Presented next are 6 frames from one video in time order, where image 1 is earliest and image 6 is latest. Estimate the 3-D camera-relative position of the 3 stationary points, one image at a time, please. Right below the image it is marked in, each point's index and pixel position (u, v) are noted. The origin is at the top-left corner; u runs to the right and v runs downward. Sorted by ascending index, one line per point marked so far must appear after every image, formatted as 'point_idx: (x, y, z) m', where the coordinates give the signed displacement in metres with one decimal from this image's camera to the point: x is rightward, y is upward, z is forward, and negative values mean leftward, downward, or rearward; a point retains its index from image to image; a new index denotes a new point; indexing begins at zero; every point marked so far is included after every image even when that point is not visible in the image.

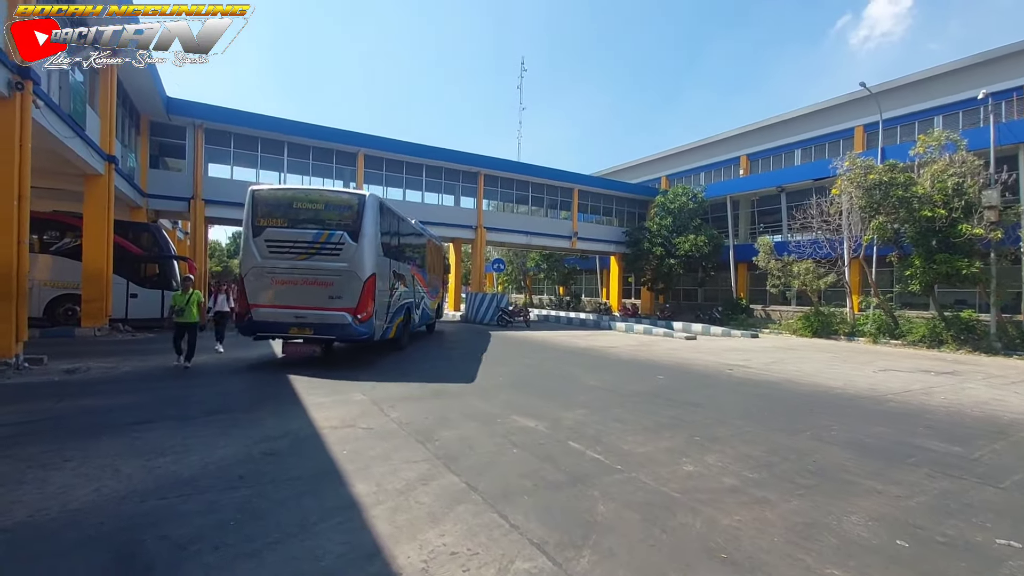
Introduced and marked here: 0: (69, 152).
0: (-10.1, +3.1, +11.5) m
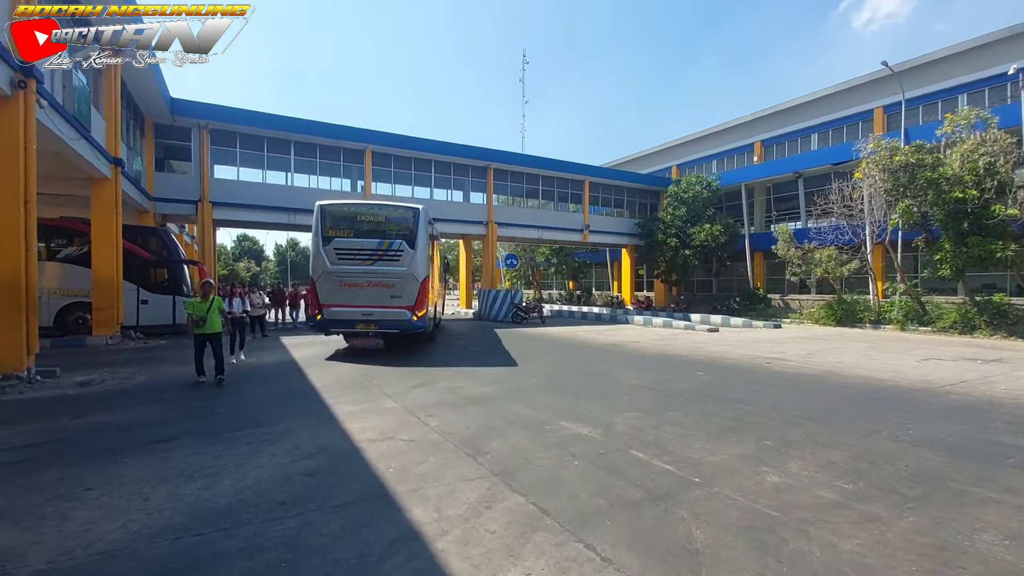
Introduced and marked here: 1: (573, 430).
0: (-9.6, +2.9, +11.1) m
1: (+0.7, -1.6, +5.6) m
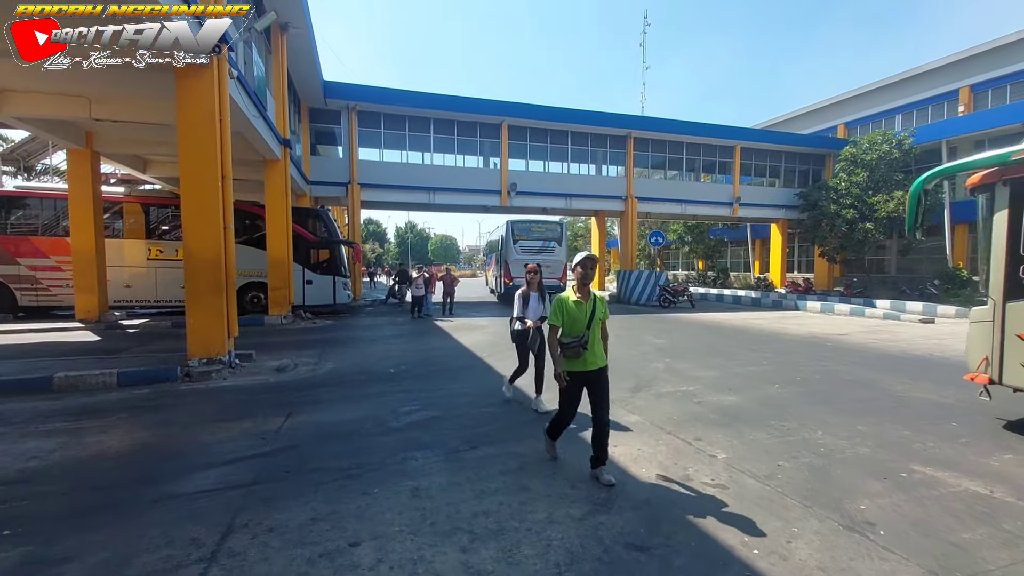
0: (-5.7, +3.3, +11.0) m
1: (+3.3, -1.5, +3.7) m
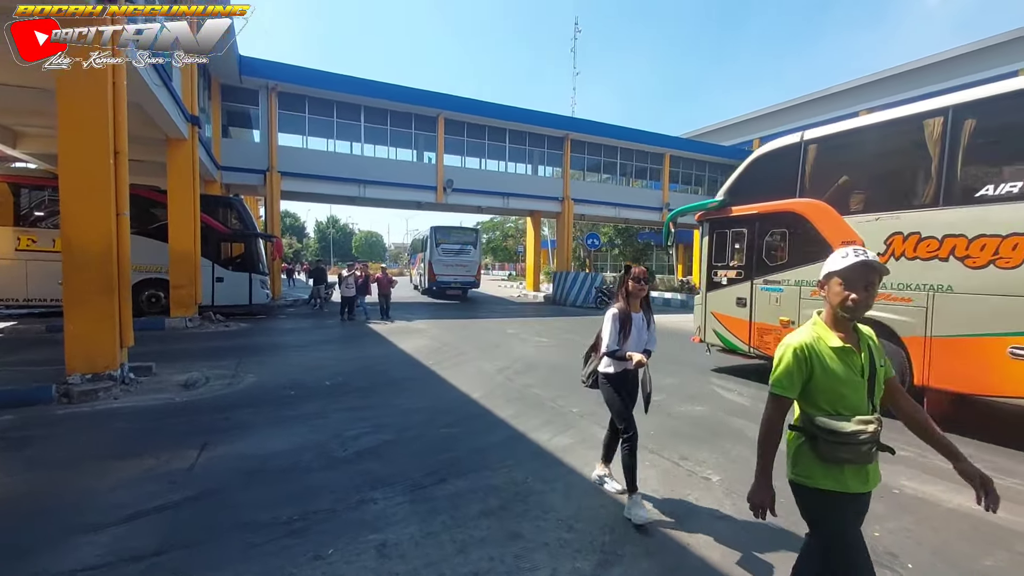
0: (-6.7, +3.4, +9.5) m
1: (+3.2, -1.5, +3.6) m
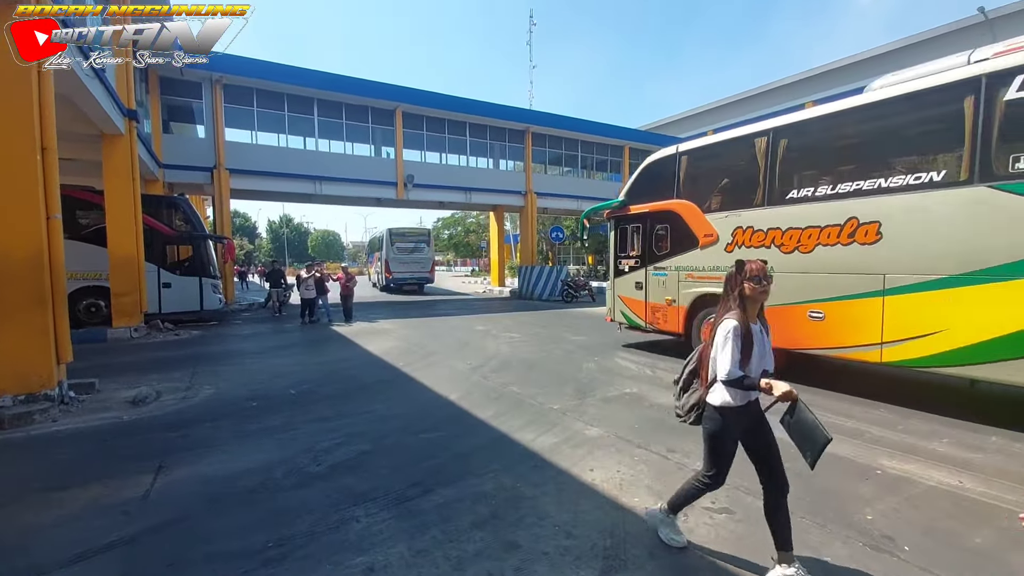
0: (-7.3, +3.2, +8.7) m
1: (+3.1, -1.4, +3.6) m
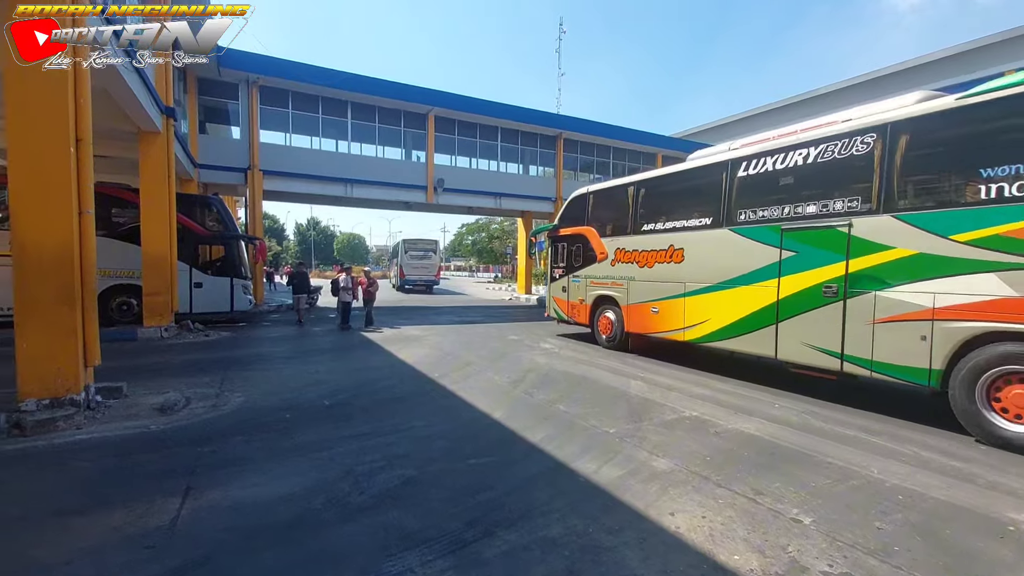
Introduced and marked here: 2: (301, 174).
0: (-6.5, +3.2, +8.6) m
1: (+3.6, -1.6, +3.0) m
2: (-8.0, +4.3, +19.1) m
